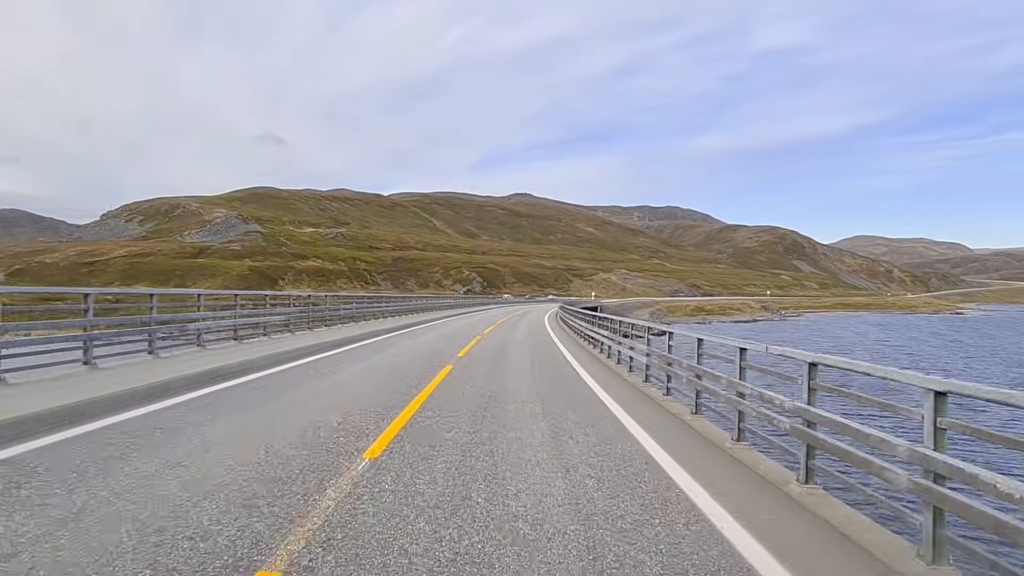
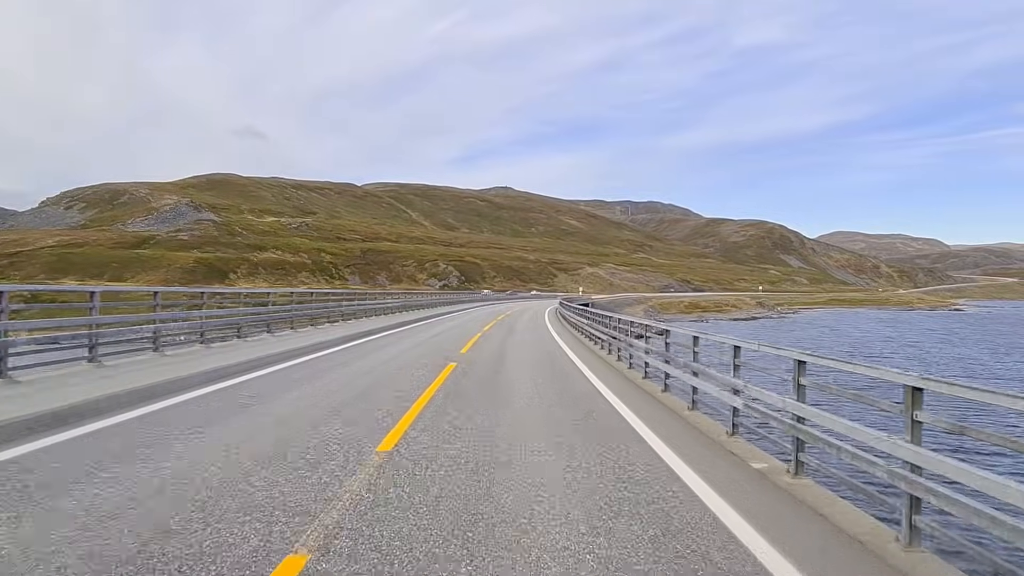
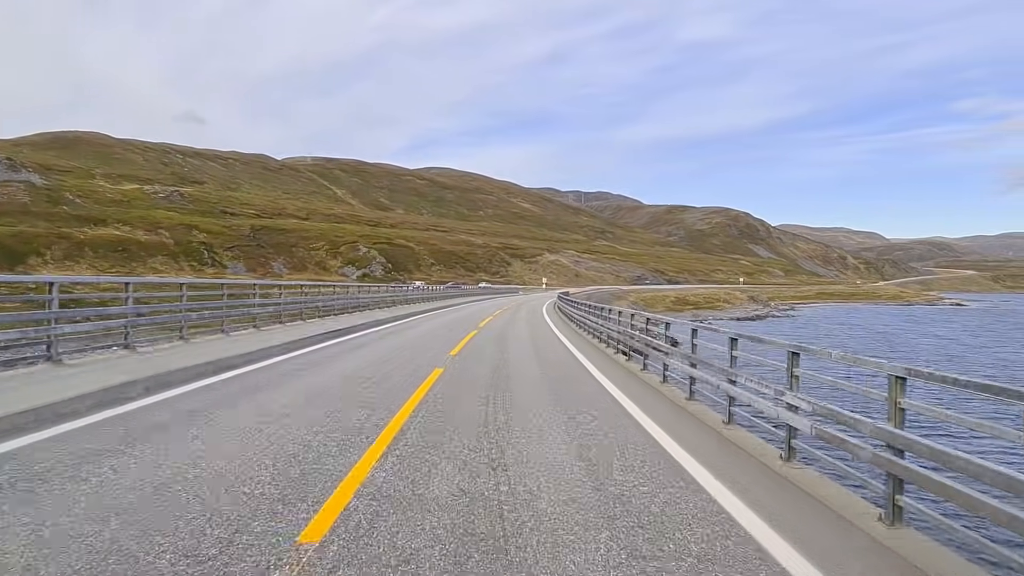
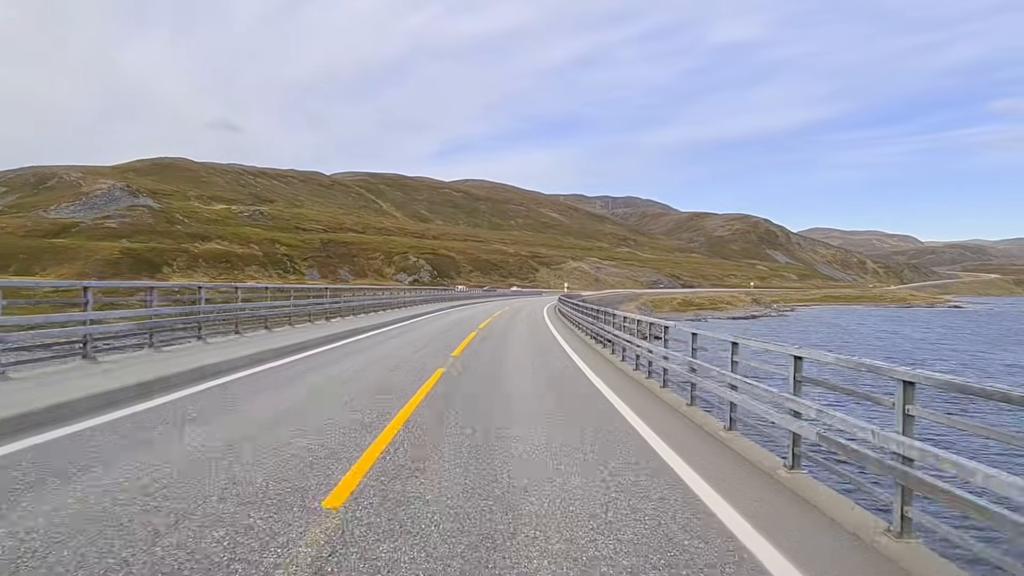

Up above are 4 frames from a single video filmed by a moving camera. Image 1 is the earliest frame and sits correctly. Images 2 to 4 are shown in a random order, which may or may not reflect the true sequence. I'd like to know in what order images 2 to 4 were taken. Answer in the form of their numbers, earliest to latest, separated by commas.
2, 4, 3
